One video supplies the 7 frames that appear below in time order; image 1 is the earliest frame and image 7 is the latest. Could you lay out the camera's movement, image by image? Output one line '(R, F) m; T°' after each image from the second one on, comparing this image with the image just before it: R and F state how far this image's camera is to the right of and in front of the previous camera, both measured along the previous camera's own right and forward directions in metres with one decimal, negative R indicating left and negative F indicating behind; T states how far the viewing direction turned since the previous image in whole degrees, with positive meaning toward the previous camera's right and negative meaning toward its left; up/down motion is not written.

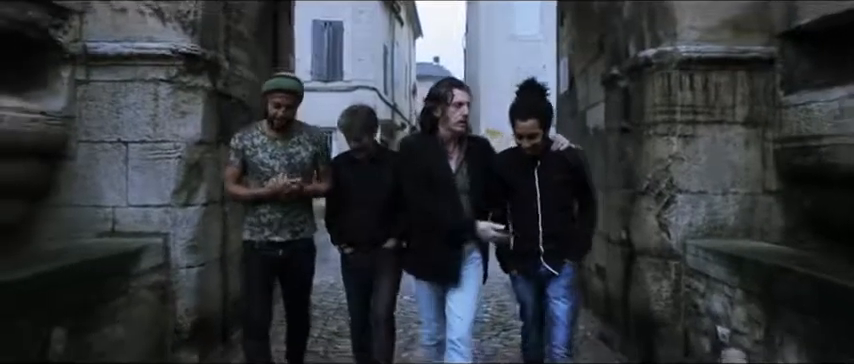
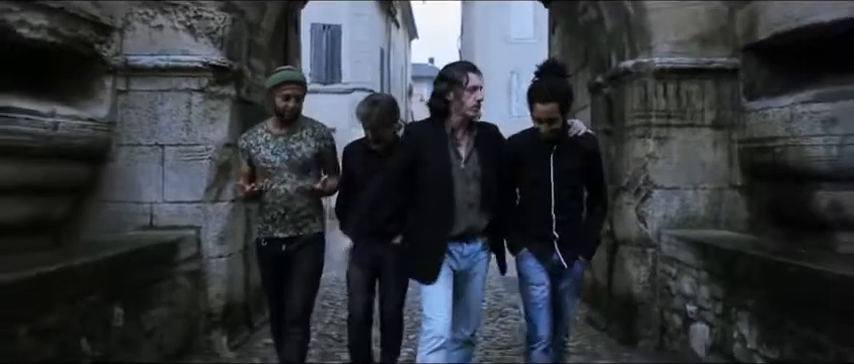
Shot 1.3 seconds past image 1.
(-0.1, -0.5) m; 0°
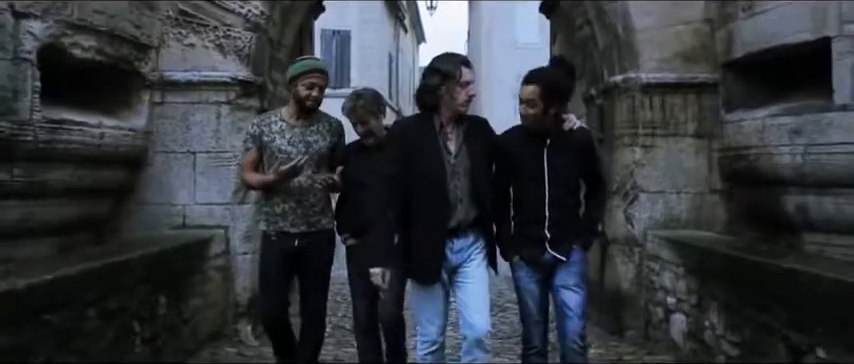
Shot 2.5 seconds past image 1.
(0.0, -0.5) m; -1°
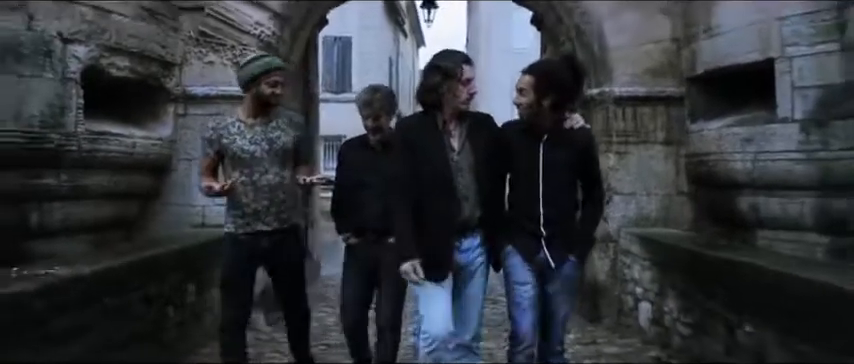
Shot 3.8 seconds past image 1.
(0.0, -0.6) m; 0°
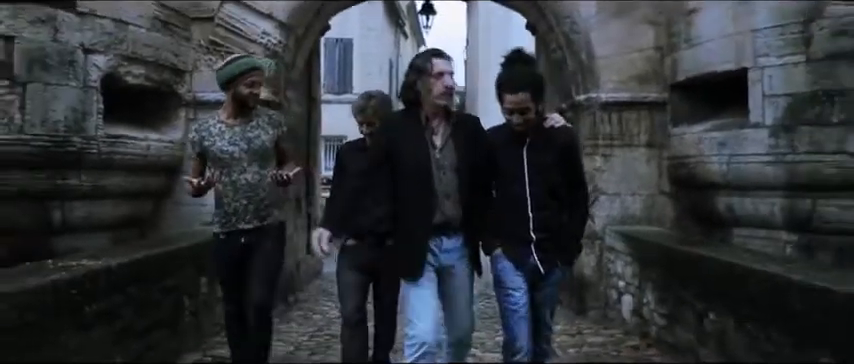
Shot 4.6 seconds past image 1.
(0.0, -0.4) m; 0°
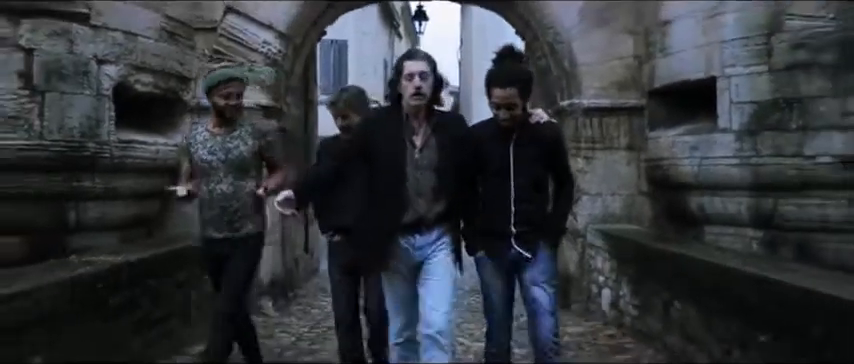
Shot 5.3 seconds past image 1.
(0.0, -0.4) m; 0°
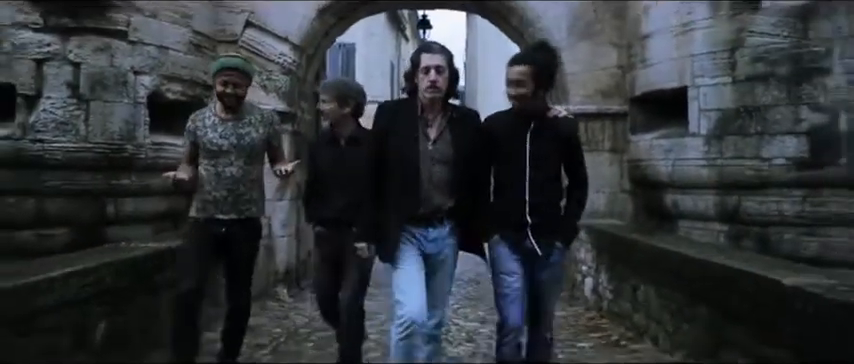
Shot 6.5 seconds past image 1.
(+0.1, -0.6) m; -1°
